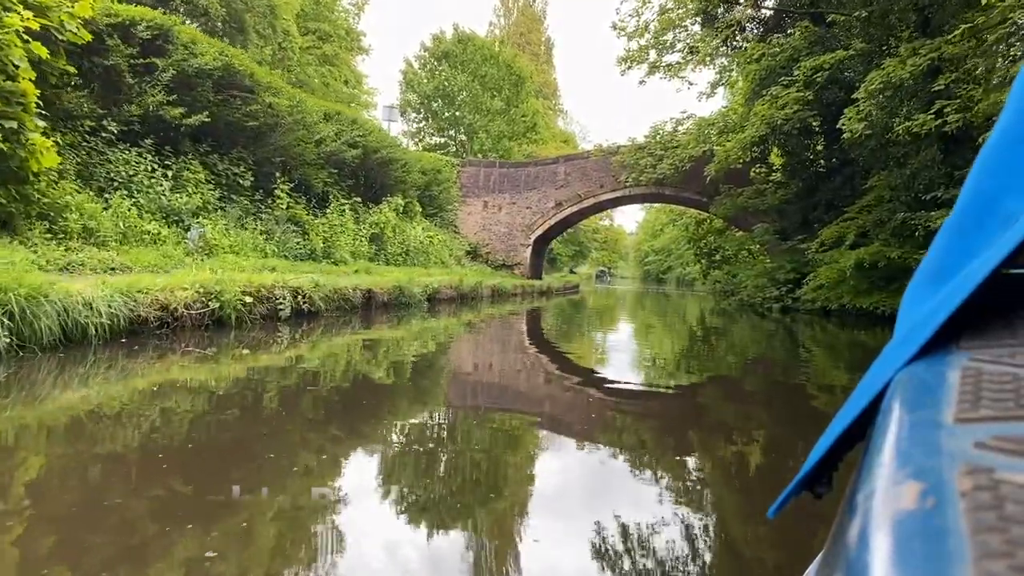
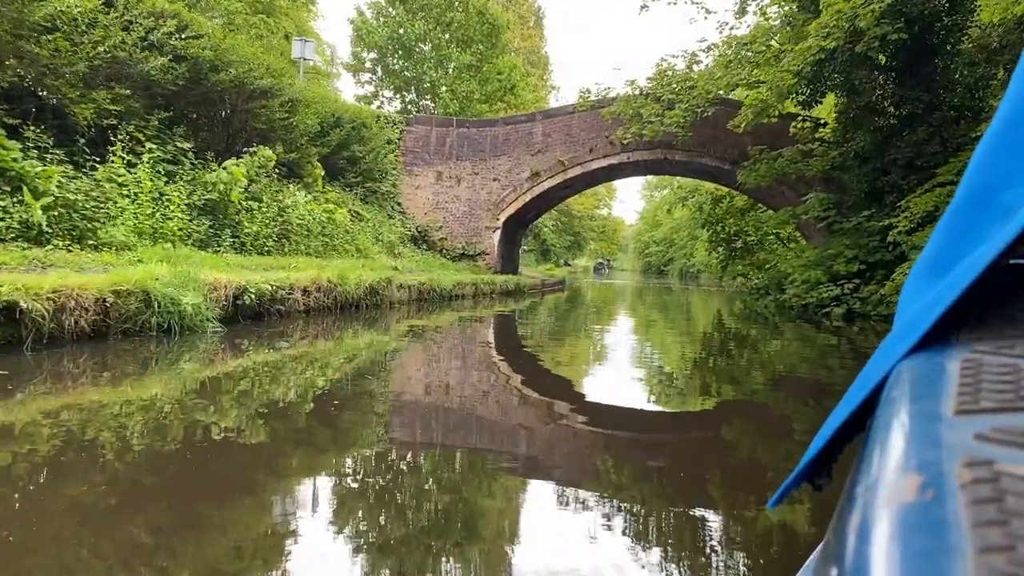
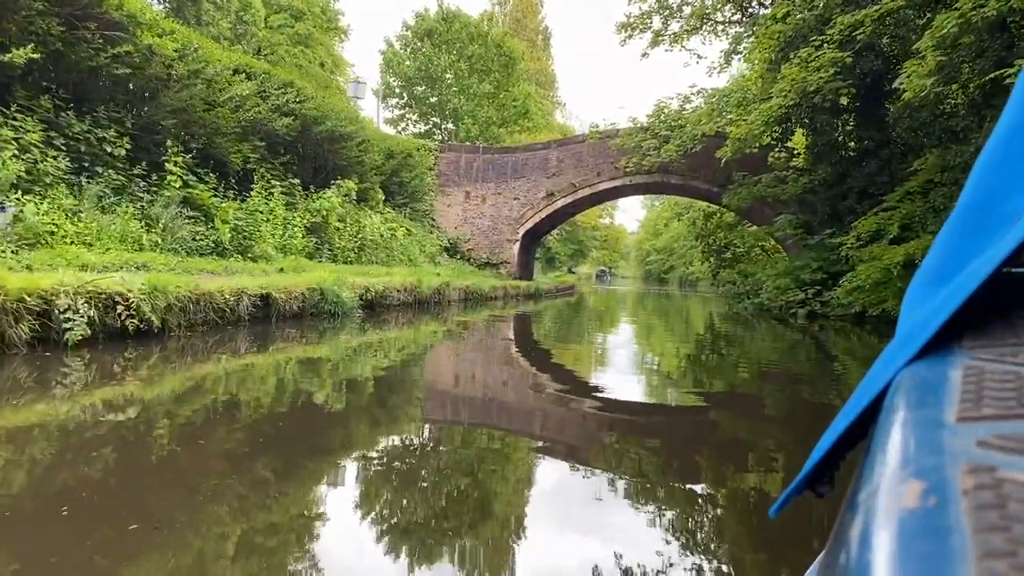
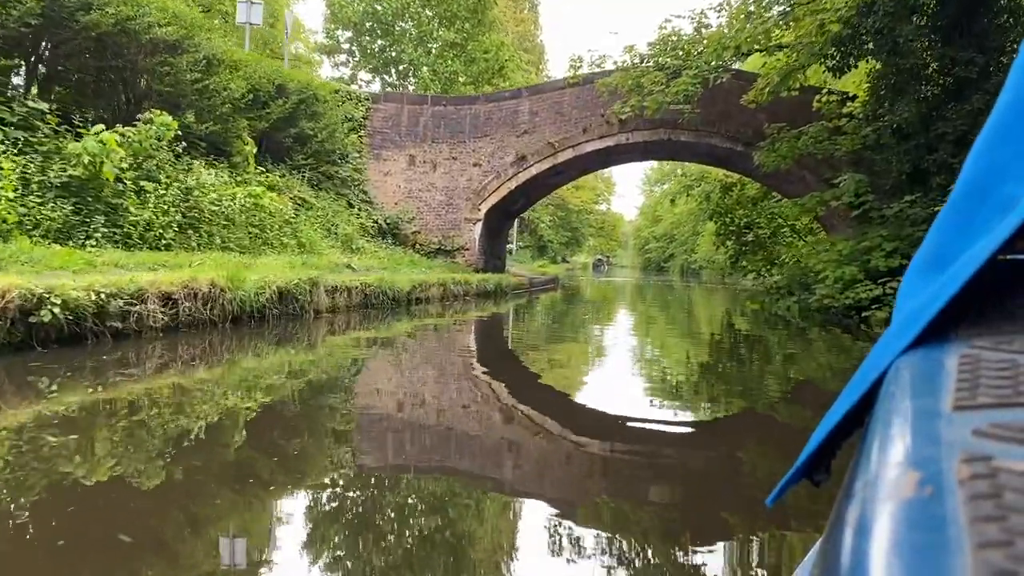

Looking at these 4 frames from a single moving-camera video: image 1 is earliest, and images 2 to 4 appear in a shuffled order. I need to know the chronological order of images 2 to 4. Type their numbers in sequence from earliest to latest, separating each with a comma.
3, 2, 4
